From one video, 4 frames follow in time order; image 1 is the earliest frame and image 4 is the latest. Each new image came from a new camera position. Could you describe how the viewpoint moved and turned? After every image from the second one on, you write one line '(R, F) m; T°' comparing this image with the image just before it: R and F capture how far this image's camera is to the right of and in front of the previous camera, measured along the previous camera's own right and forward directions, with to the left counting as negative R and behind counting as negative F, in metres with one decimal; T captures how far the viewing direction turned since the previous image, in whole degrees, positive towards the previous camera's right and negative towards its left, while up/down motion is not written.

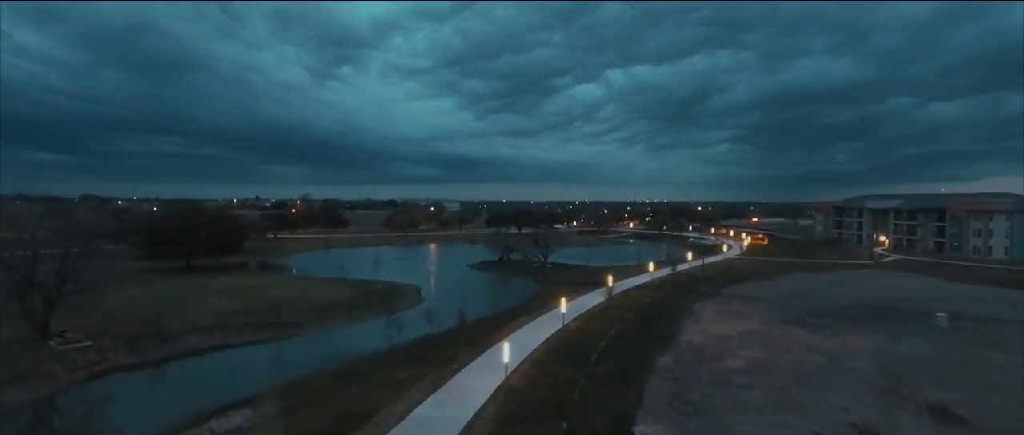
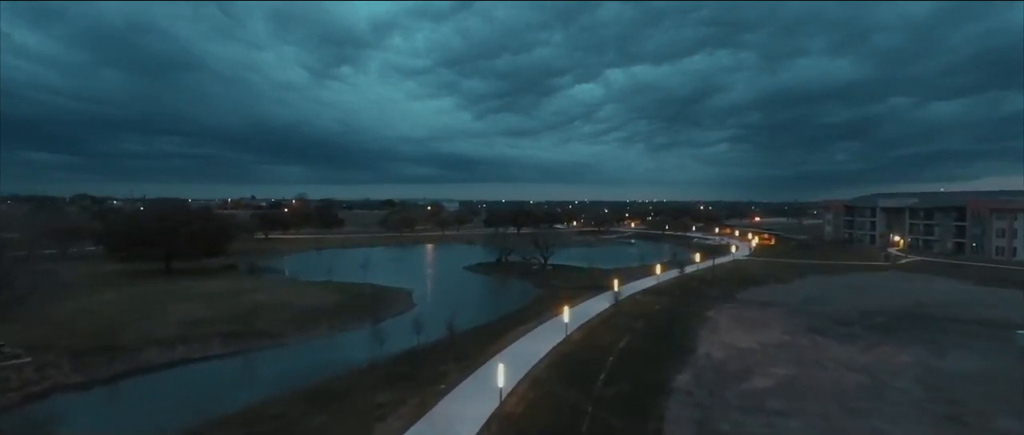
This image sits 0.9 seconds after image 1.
(+0.1, +2.3) m; 0°
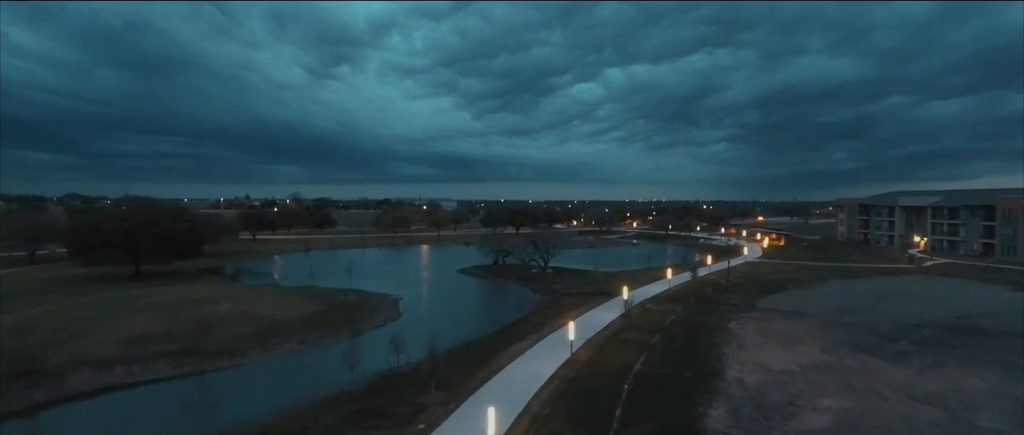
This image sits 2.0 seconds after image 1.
(+0.1, +3.0) m; 0°
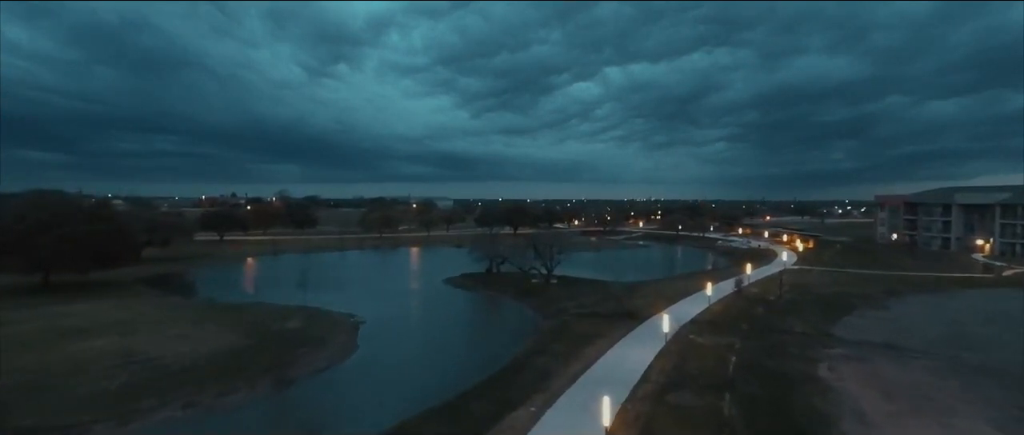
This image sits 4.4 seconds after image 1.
(+0.1, +7.0) m; 0°
